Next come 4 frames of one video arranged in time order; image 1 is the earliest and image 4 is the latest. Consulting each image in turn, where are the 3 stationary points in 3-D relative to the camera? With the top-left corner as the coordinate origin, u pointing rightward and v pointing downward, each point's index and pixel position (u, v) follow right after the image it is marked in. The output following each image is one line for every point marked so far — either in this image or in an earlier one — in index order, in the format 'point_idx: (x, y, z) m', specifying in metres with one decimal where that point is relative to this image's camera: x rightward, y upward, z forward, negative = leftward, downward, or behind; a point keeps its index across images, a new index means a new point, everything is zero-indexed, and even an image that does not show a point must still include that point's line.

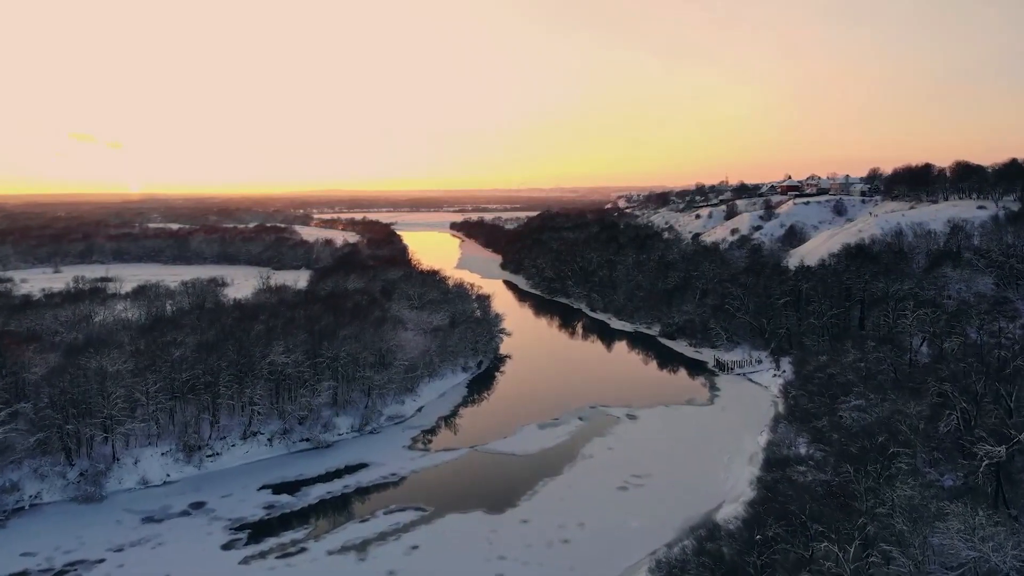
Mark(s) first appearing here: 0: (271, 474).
0: (-7.9, -6.1, +19.5) m
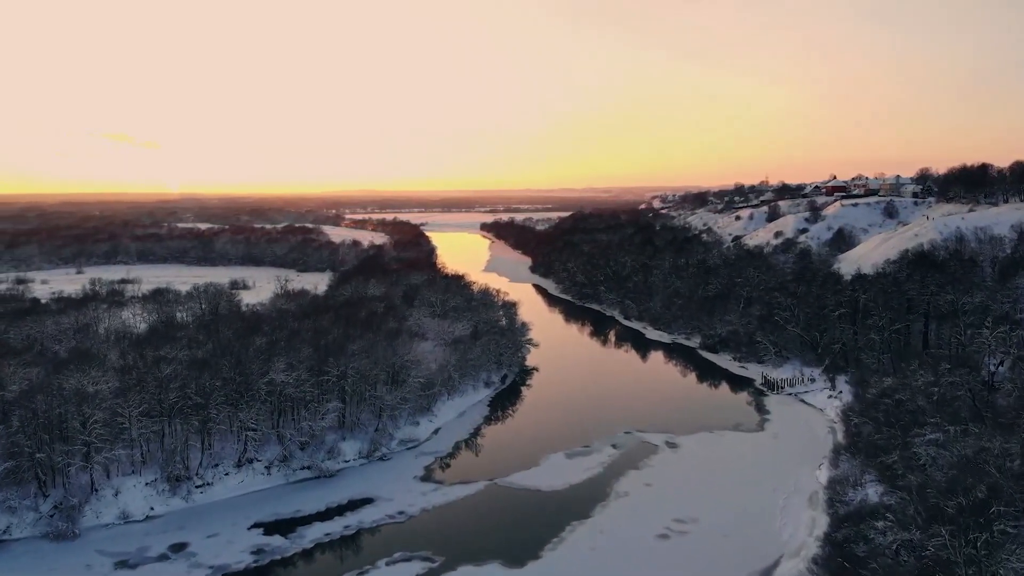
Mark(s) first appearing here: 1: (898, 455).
0: (-7.2, -6.5, +17.5) m
1: (+12.4, -5.4, +19.4) m
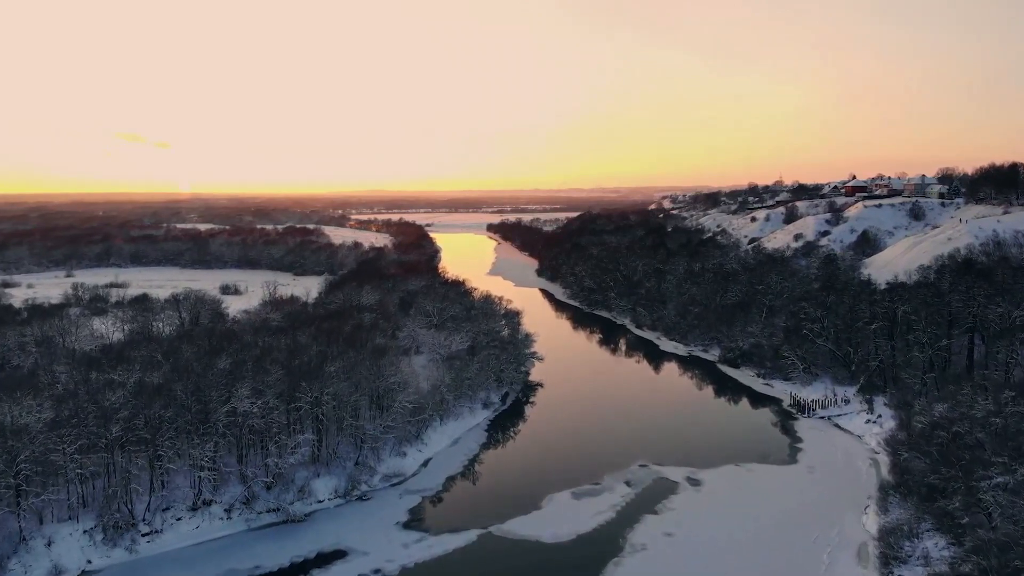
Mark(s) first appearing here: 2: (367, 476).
0: (-7.3, -6.9, +14.9) m
1: (+12.4, -5.8, +16.5) m
2: (-4.5, -5.9, +18.6) m
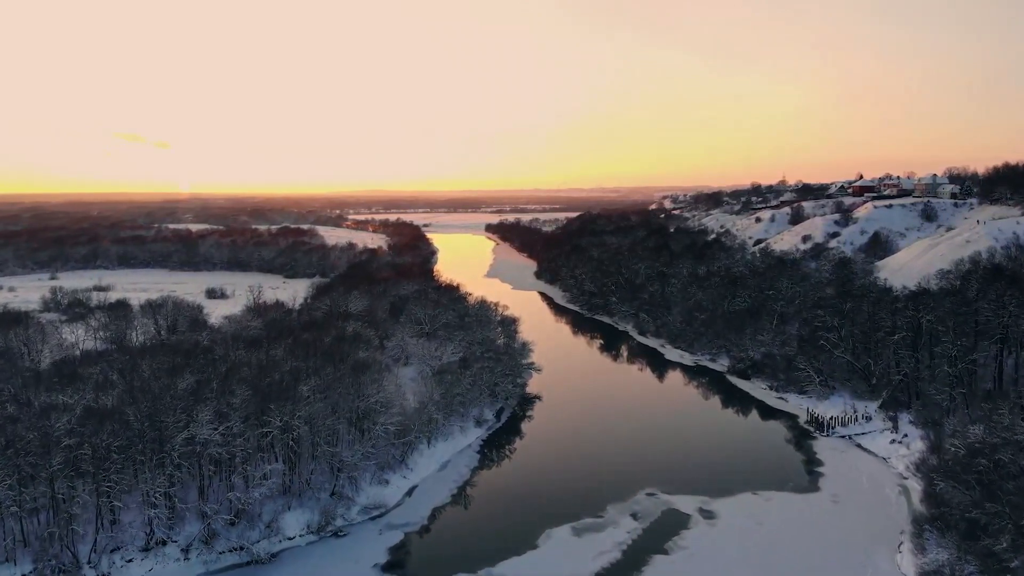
0: (-7.5, -7.3, +13.0) m
1: (+12.2, -6.2, +14.6) m
2: (-4.7, -6.2, +16.8) m
